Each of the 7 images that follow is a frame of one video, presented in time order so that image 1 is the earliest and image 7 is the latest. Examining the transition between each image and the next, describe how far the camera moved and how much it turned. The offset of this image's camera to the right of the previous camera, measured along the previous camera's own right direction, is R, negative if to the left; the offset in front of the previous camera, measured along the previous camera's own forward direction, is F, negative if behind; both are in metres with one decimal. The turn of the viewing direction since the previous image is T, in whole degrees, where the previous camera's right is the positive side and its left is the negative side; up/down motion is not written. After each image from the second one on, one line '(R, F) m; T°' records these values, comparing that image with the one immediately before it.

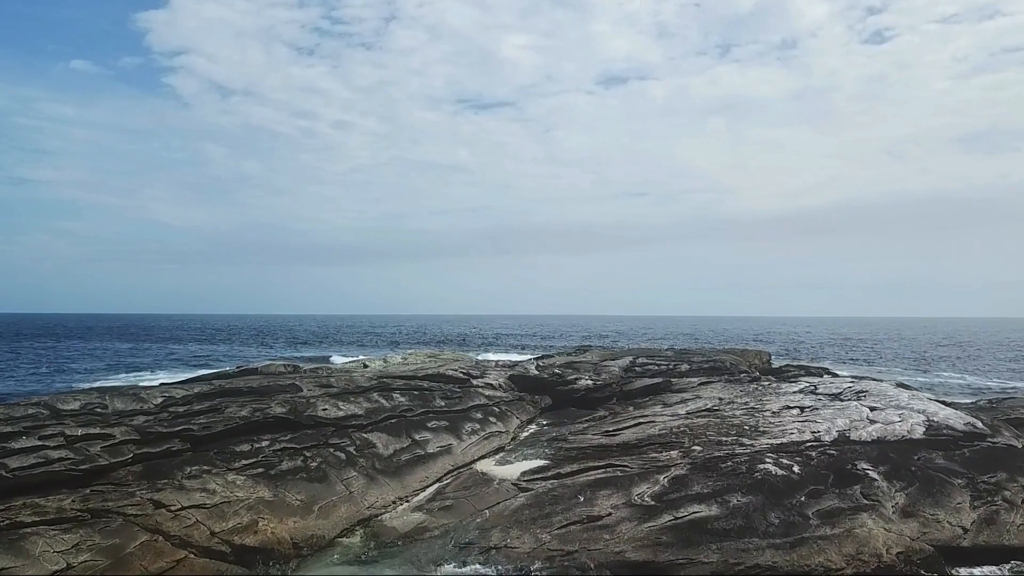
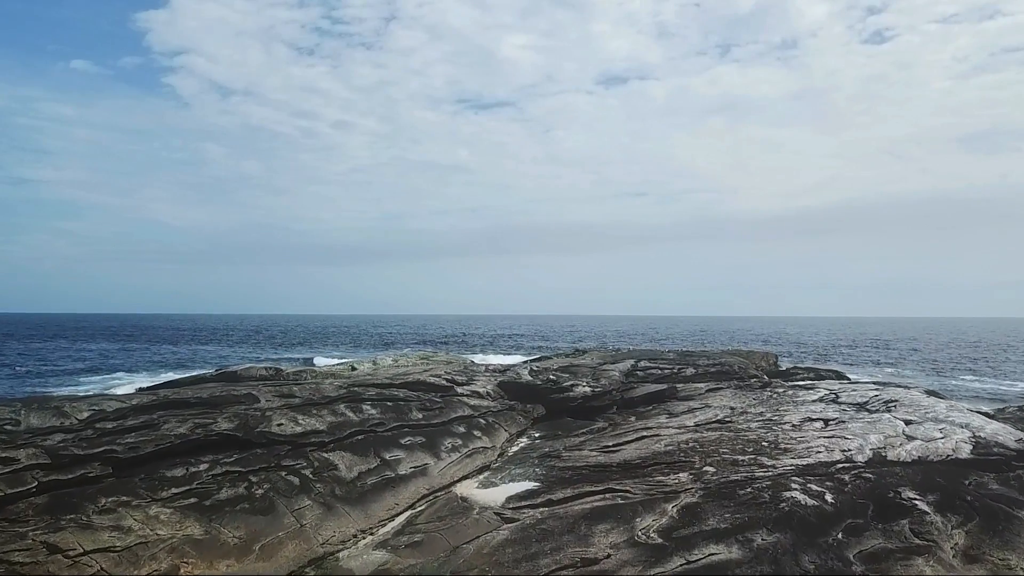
(+0.4, +2.3) m; 0°
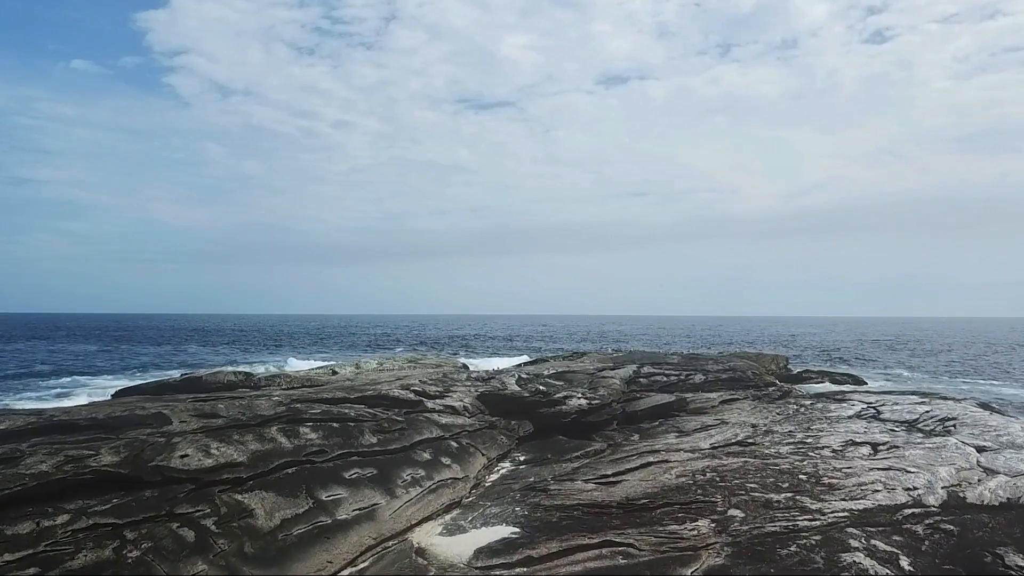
(+0.6, +3.4) m; 0°
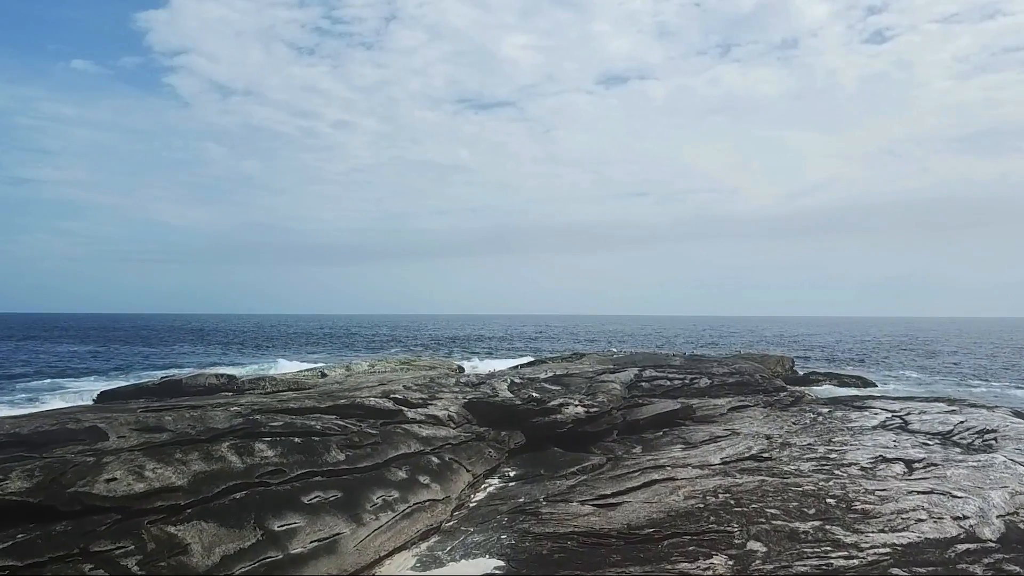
(+0.3, +1.7) m; 0°
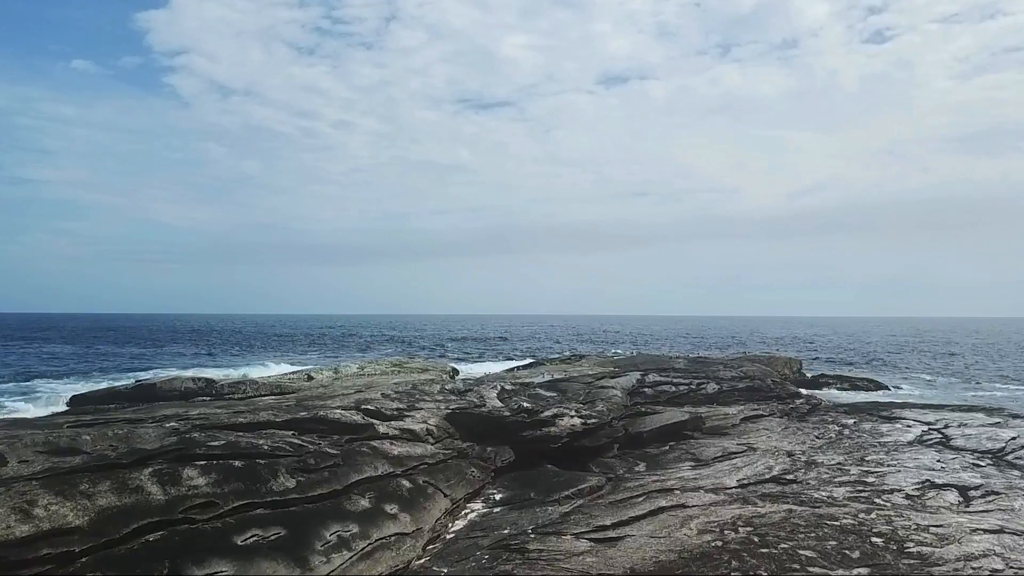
(+0.4, +2.0) m; 0°
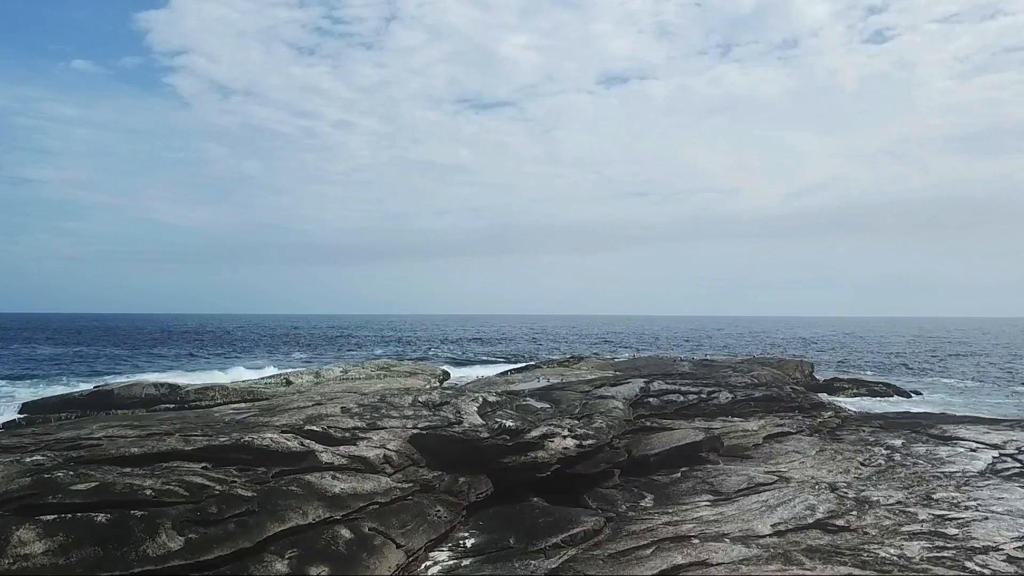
(+0.5, +2.8) m; 0°
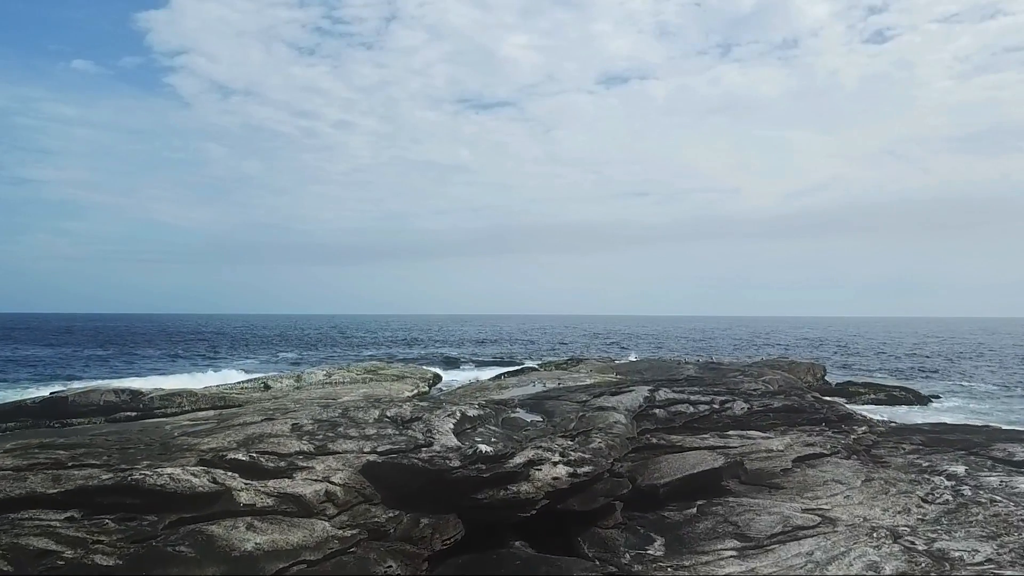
(+0.4, +2.5) m; 0°
